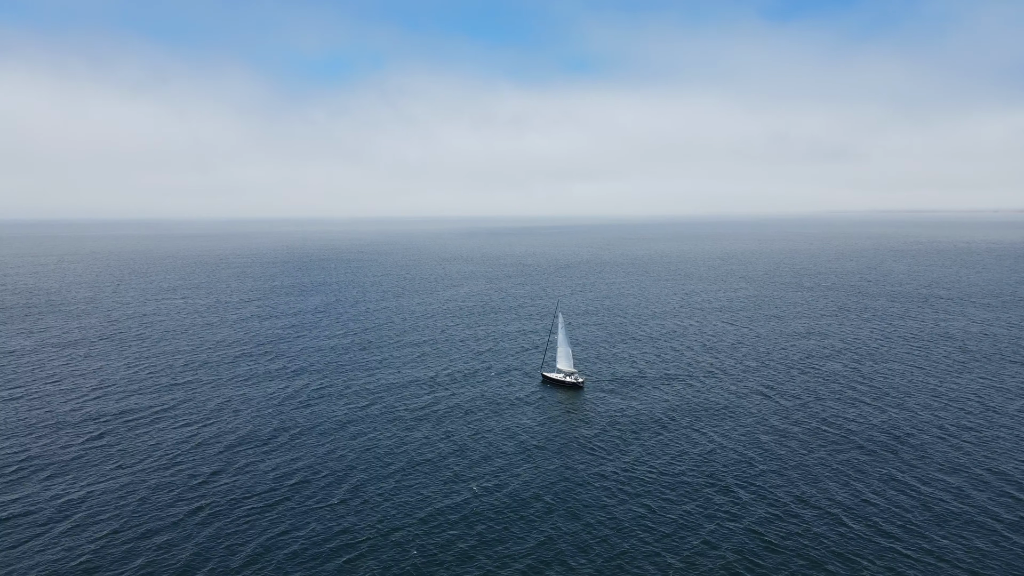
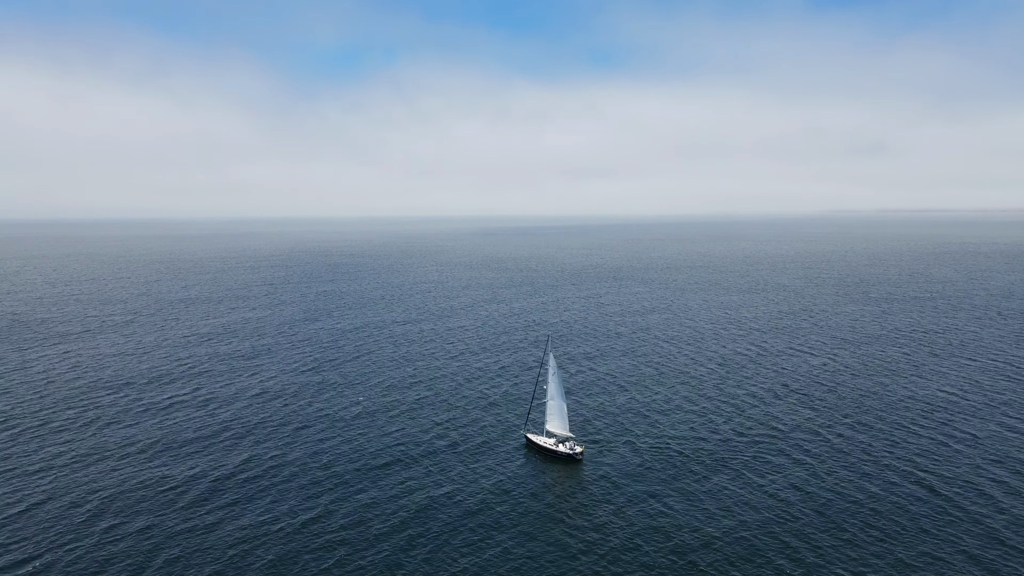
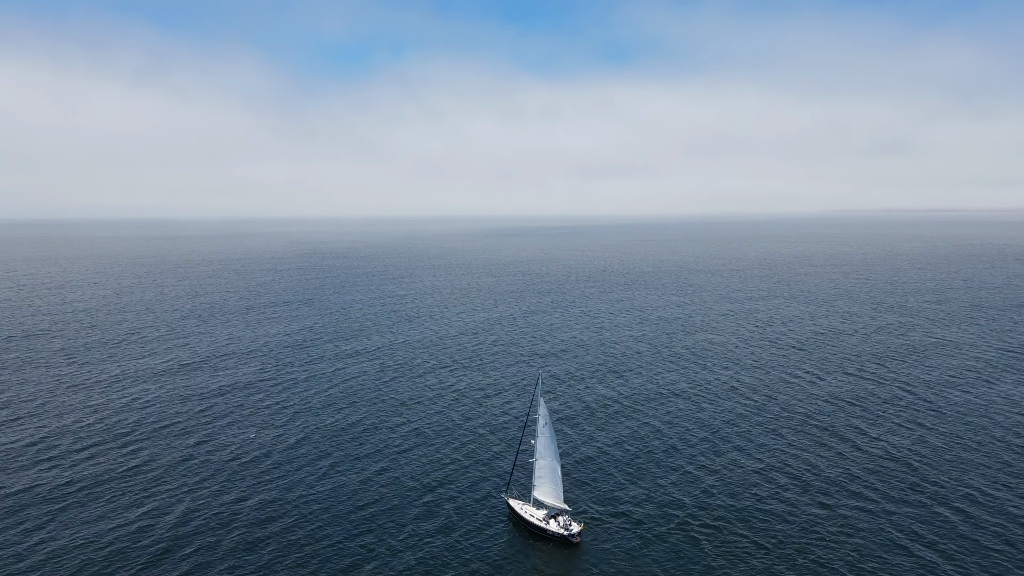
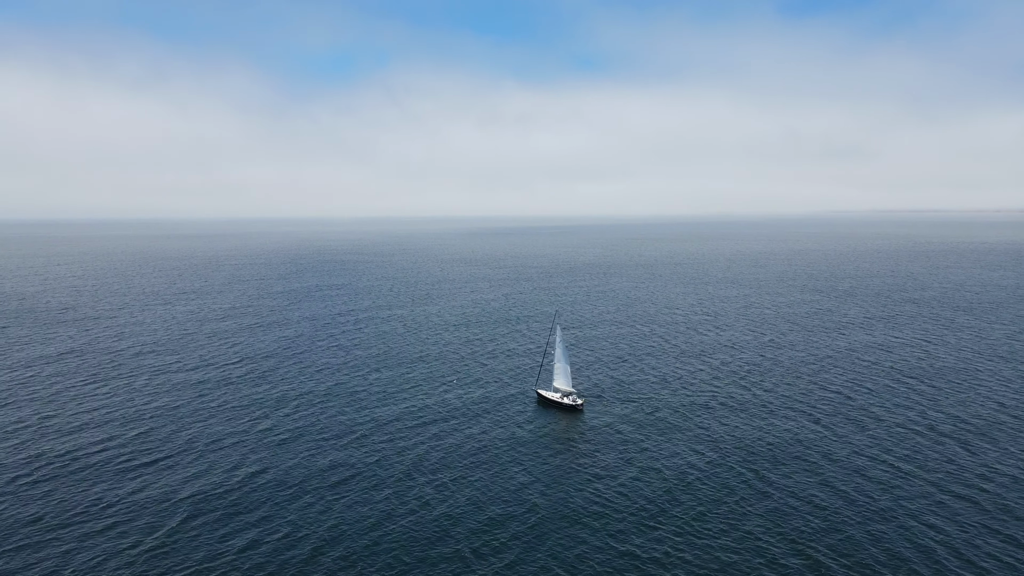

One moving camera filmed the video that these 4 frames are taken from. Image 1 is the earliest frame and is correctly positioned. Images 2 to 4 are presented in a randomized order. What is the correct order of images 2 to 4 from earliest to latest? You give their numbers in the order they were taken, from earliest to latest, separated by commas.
4, 2, 3
